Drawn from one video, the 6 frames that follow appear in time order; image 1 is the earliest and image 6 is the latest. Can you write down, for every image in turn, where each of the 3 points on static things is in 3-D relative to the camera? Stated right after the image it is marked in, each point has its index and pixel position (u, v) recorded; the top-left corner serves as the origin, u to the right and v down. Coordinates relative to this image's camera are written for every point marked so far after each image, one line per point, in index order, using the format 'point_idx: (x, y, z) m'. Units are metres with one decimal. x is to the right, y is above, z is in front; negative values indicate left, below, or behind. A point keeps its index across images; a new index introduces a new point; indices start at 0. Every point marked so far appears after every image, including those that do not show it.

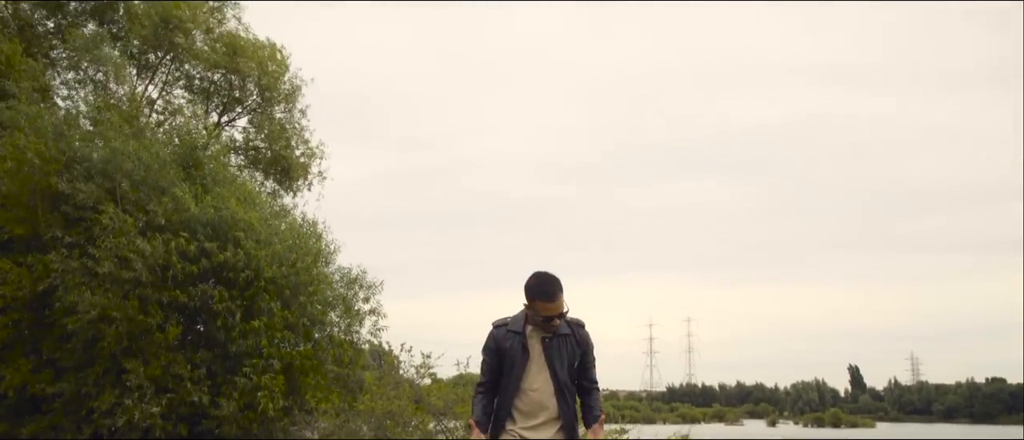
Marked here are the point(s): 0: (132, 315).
0: (-5.9, -1.7, +16.7) m
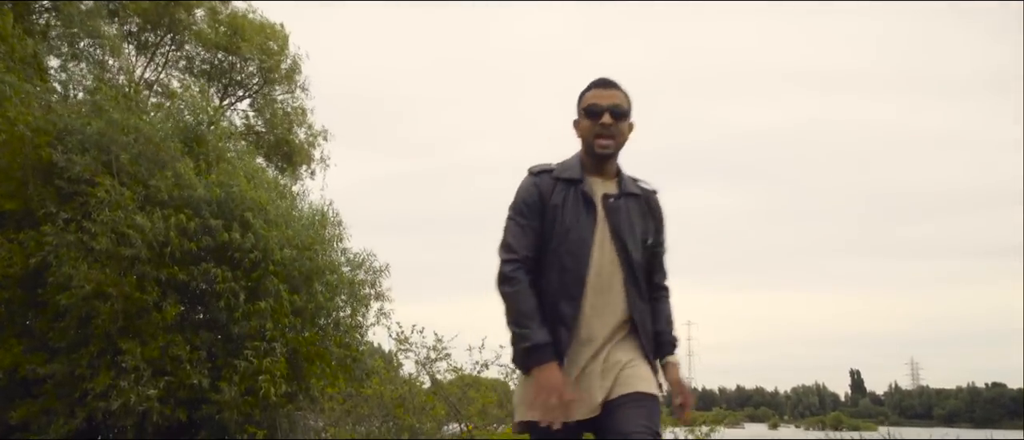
0: (-5.8, -1.5, +16.2) m
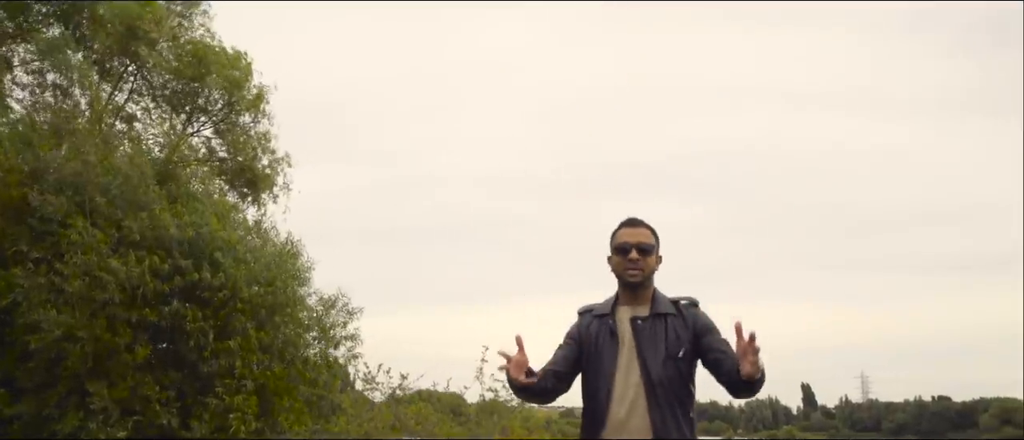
0: (-6.4, -1.8, +16.1) m
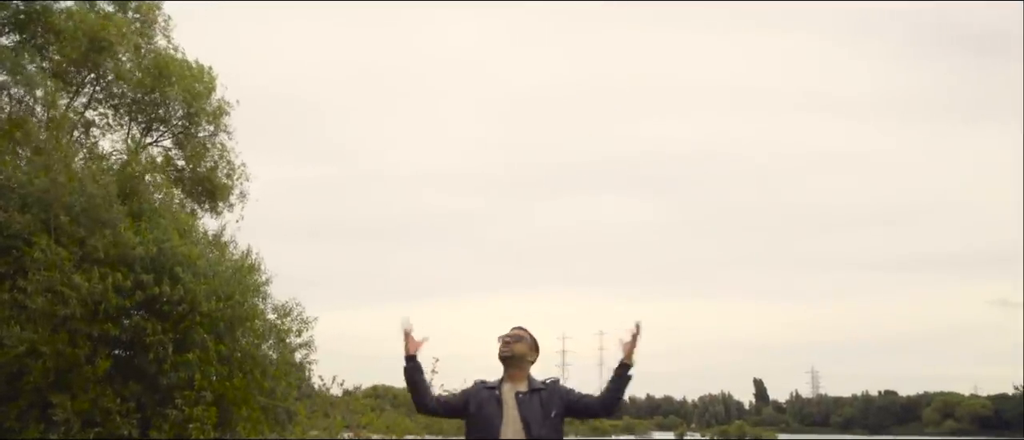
0: (-7.1, -1.9, +16.3) m
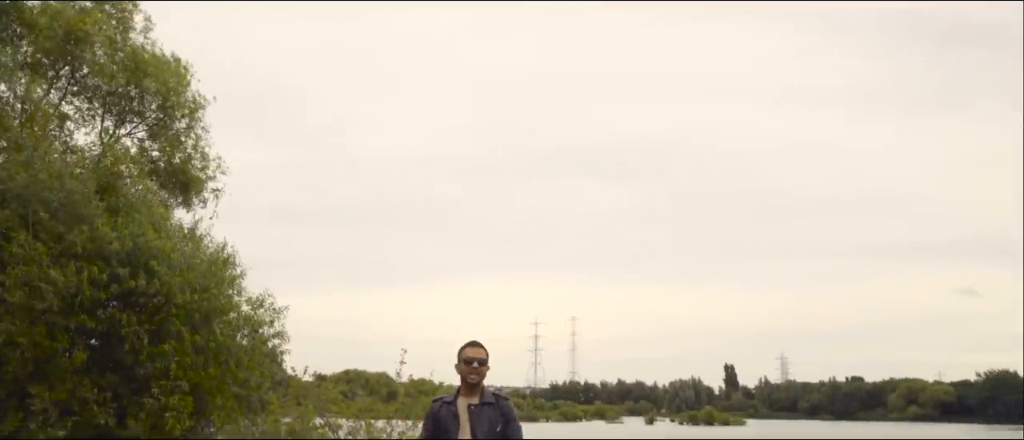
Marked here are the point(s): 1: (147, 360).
0: (-7.6, -1.8, +16.6) m
1: (-6.1, -2.2, +17.3) m
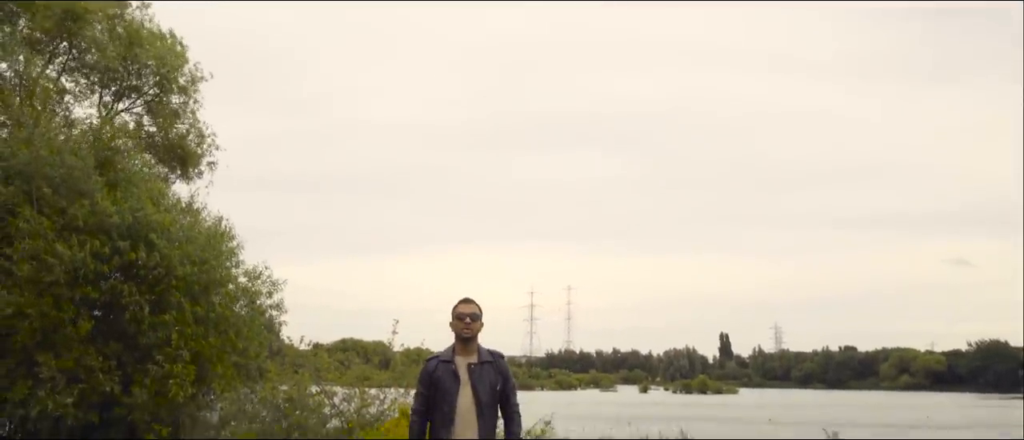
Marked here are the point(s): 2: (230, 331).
0: (-7.7, -1.3, +17.0) m
1: (-6.2, -1.8, +17.7) m
2: (-5.1, -1.9, +18.5) m
